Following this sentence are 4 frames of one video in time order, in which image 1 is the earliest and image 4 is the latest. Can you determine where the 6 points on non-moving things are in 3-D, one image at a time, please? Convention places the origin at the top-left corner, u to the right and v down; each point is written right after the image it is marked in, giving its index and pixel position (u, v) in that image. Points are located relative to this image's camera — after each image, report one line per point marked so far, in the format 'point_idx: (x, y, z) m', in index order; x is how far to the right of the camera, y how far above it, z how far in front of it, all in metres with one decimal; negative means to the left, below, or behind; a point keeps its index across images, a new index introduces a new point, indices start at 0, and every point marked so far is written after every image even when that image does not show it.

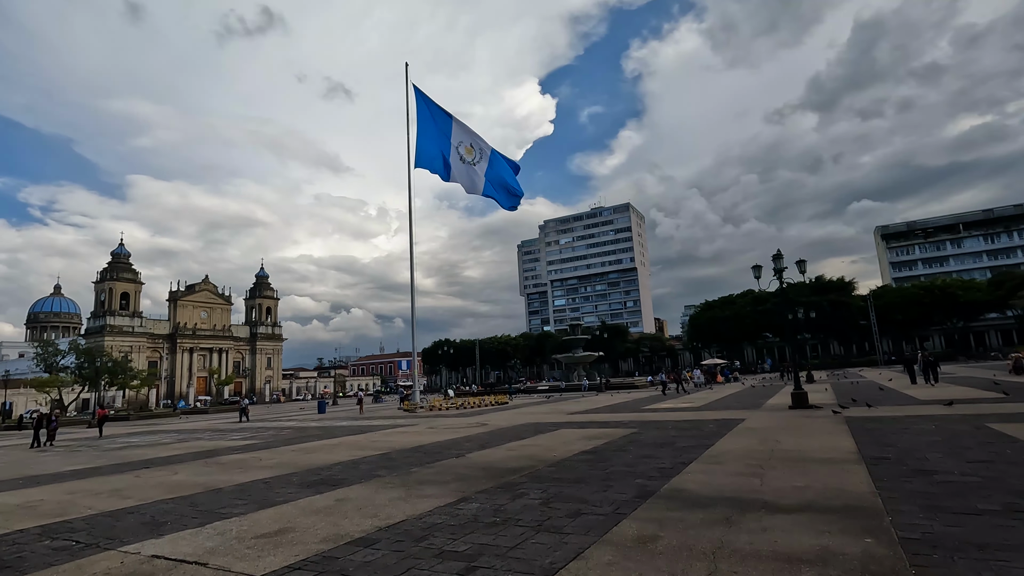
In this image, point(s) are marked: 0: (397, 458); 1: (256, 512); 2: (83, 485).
0: (-2.3, -3.5, +11.2) m
1: (-3.2, -2.8, +6.9) m
2: (-7.9, -3.7, +10.0) m
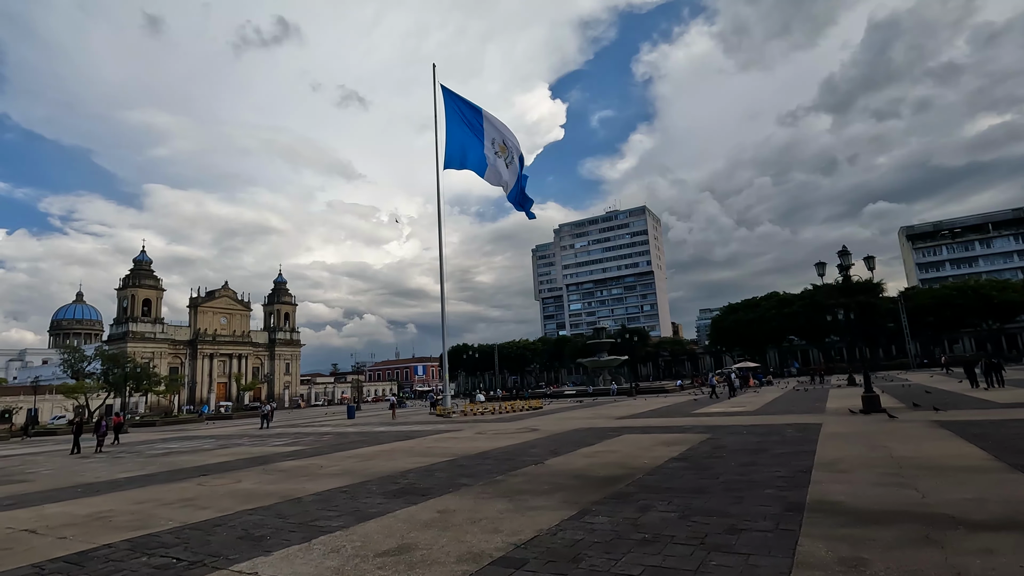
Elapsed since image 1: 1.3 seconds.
0: (-0.8, -3.5, +10.6) m
1: (-1.7, -2.8, +6.3) m
2: (-6.4, -3.6, +9.5) m
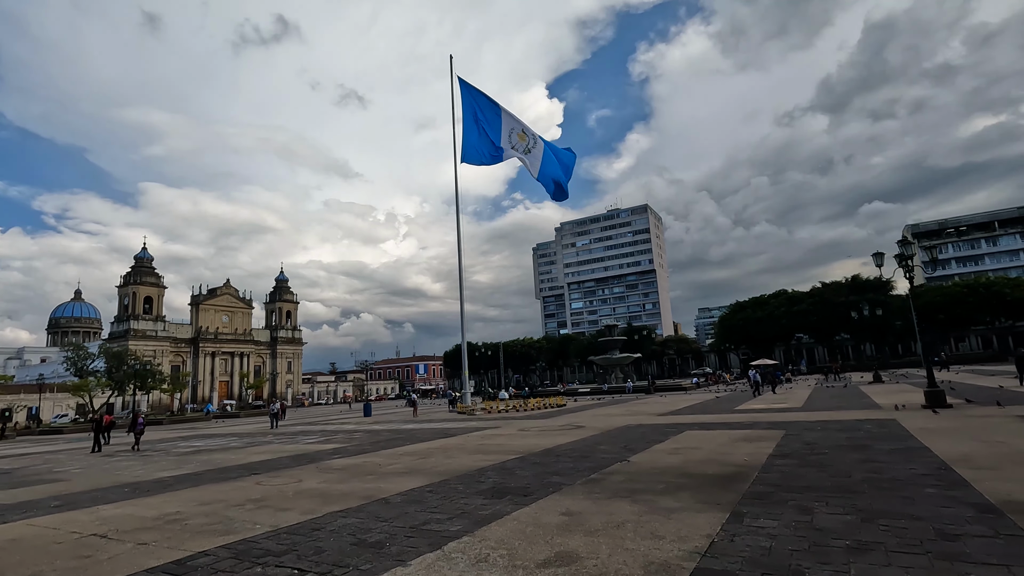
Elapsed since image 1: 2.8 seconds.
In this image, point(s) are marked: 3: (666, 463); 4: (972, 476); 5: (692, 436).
0: (+0.7, -3.2, +10.0) m
1: (-0.2, -2.5, +5.7) m
2: (-4.9, -3.4, +8.8) m
3: (+2.6, -3.0, +9.1) m
4: (+5.5, -2.3, +6.5) m
5: (+4.1, -3.4, +12.3) m
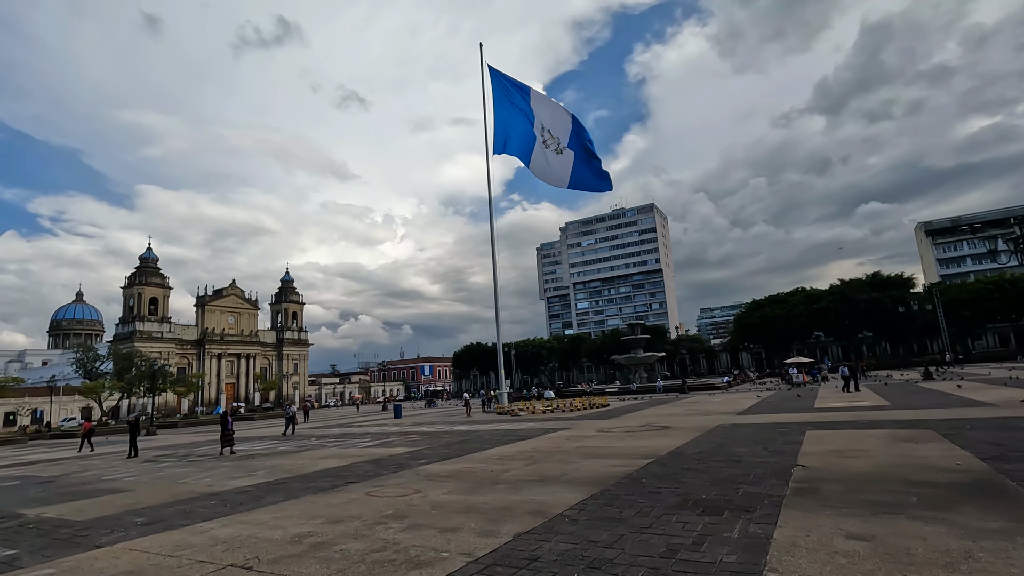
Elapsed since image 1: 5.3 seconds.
0: (+3.1, -2.9, +8.6) m
1: (+2.2, -2.2, +4.3) m
2: (-2.5, -3.1, +7.5) m
3: (+5.0, -2.6, +7.8) m
4: (+7.9, -1.9, +5.2) m
5: (+6.5, -3.0, +11.0) m
